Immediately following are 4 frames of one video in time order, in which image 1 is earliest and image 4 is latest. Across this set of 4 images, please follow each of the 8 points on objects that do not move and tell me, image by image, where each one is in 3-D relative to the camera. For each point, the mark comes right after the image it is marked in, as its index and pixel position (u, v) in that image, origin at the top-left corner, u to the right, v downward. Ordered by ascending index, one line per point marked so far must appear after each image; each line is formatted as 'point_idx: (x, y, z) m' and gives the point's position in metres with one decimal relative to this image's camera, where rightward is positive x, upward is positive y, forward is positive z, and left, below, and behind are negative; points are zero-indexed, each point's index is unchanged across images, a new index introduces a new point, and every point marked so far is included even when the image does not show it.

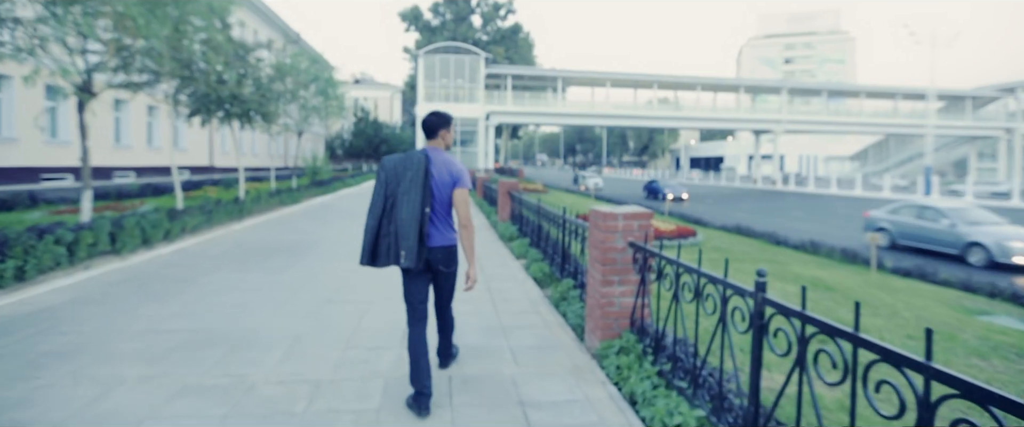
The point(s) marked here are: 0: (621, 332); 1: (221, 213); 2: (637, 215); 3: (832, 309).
0: (+0.8, -0.9, +5.2) m
1: (-5.4, 0.0, +13.3) m
2: (+0.9, 0.0, +5.2) m
3: (+4.0, -1.2, +8.9) m
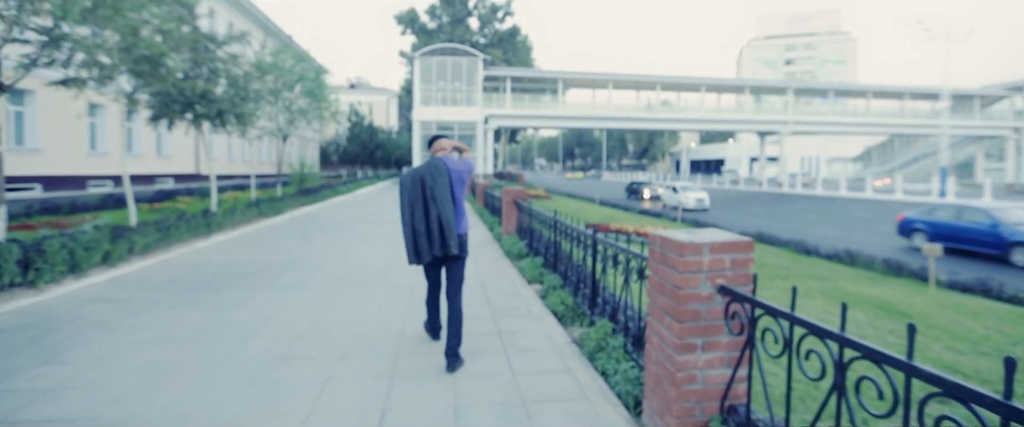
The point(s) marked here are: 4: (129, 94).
0: (+0.9, -1.0, +3.5) m
1: (-5.2, -0.2, +11.5) m
2: (+1.0, -0.2, +3.5) m
3: (+4.1, -1.3, +7.2) m
4: (-6.7, +2.1, +12.7) m
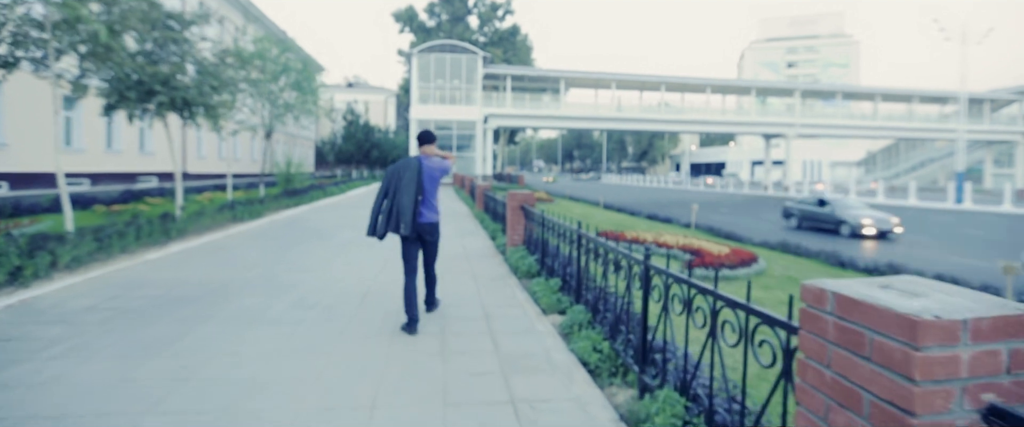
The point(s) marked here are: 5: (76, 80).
0: (+1.1, -1.1, +1.7) m
1: (-5.1, -0.3, +9.7) m
2: (+1.2, -0.3, +1.7) m
3: (+4.2, -1.5, +5.4) m
4: (-6.6, +2.0, +10.9) m
5: (-6.6, +2.0, +10.9) m
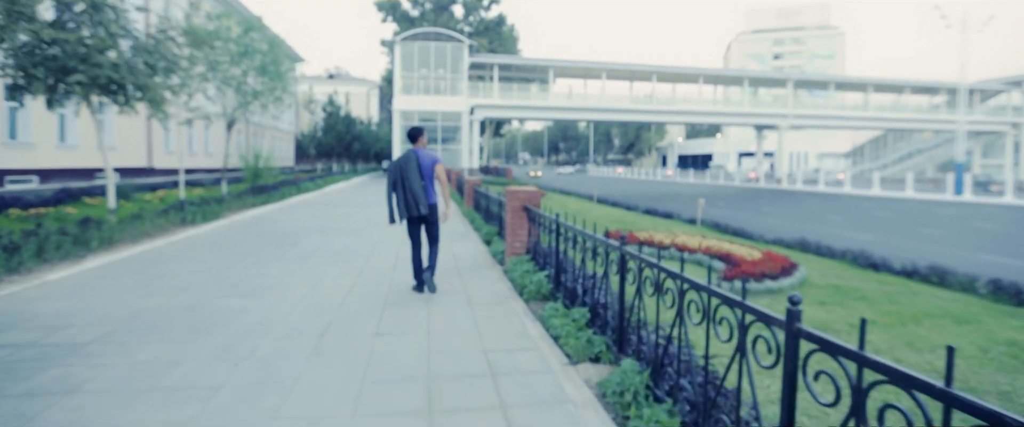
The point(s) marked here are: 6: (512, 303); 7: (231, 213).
0: (+1.3, -1.2, -0.2) m
1: (-5.1, -0.4, +7.7) m
2: (+1.4, -0.4, -0.2) m
3: (+4.3, -1.5, +3.6) m
4: (-6.6, +2.0, +8.7) m
5: (-6.6, +1.9, +8.8) m
6: (0.0, -0.9, +7.0) m
7: (-6.3, 0.0, +16.2) m
